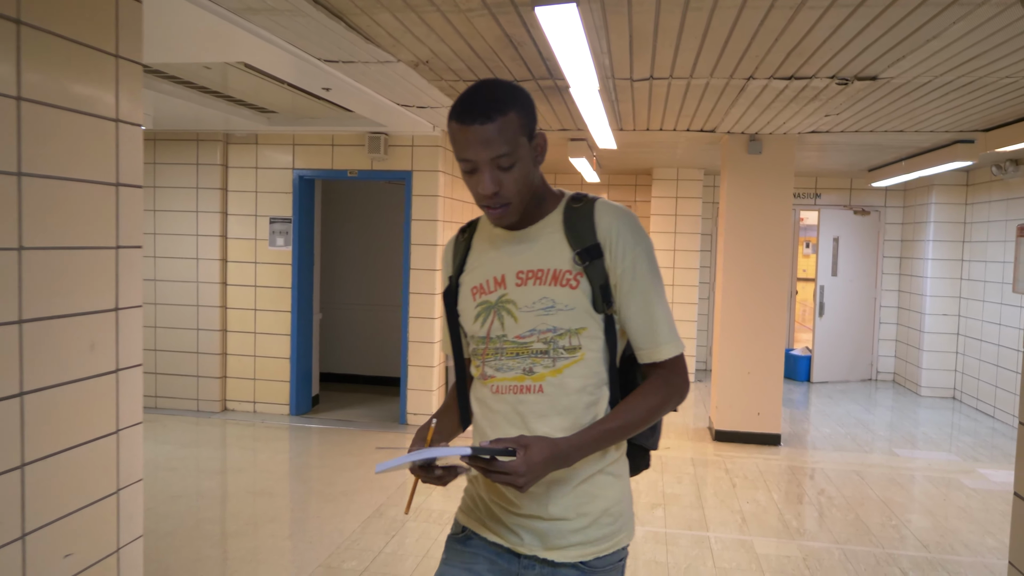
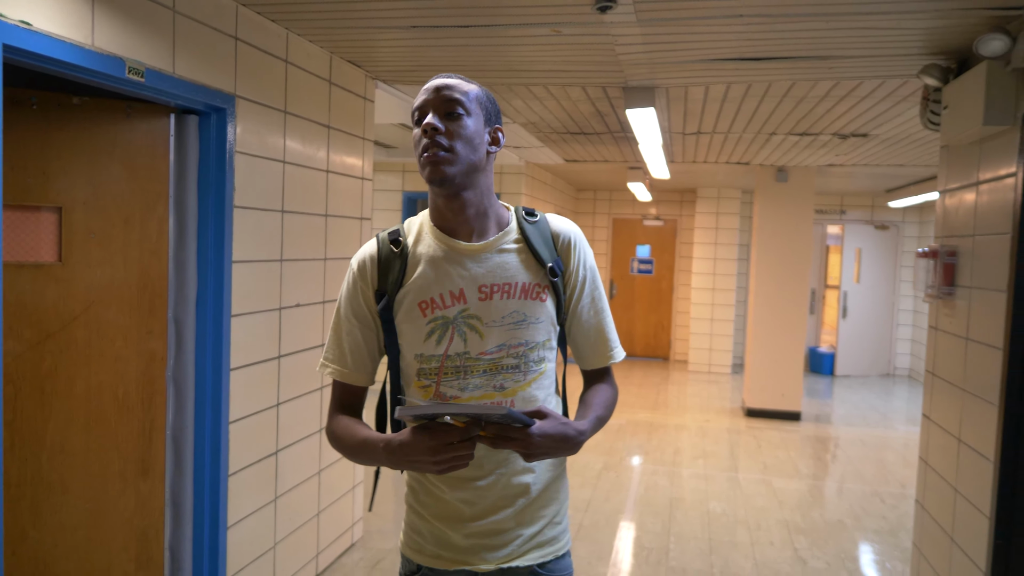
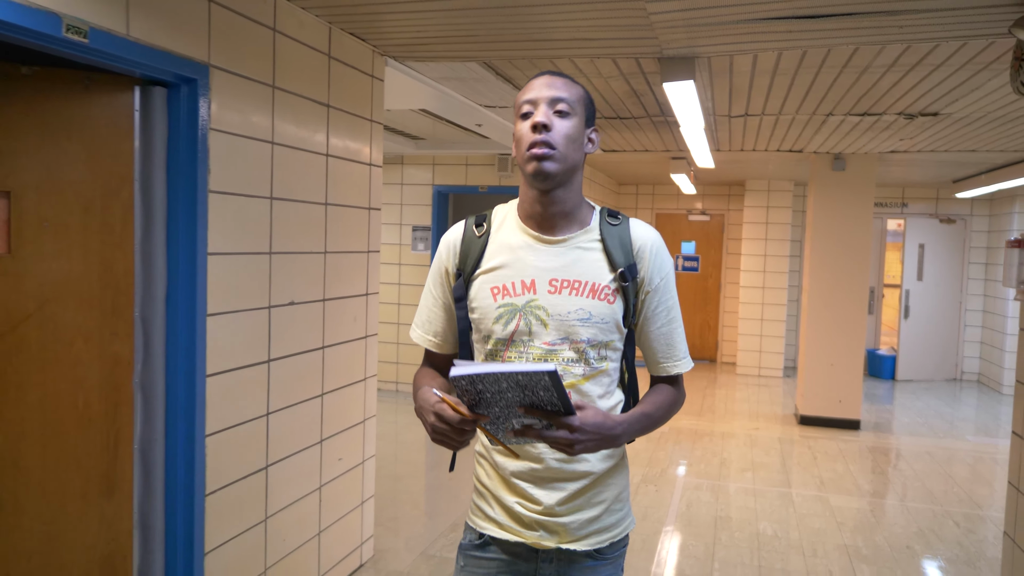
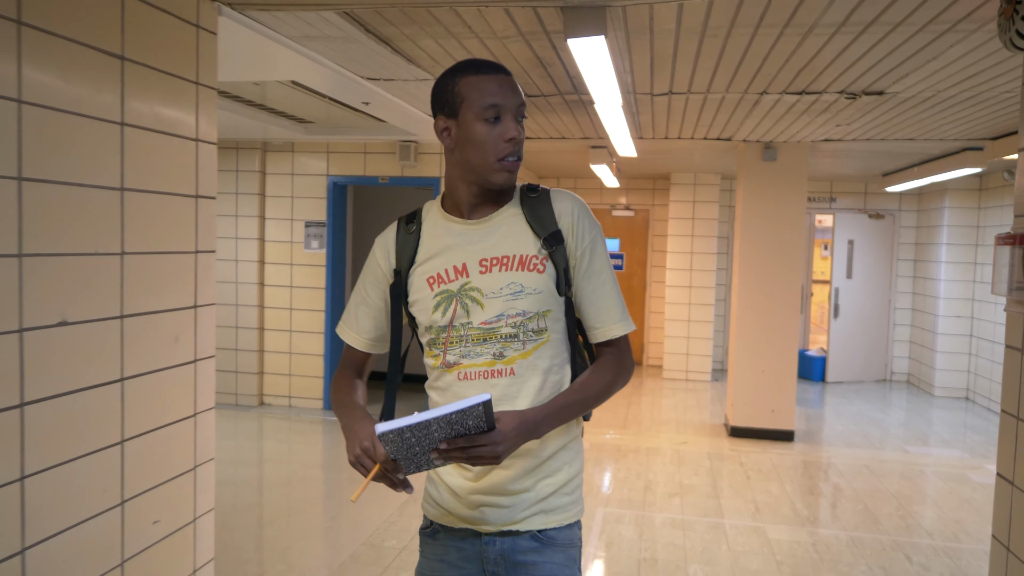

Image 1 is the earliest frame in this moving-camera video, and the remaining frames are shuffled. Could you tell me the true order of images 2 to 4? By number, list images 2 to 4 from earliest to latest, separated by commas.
4, 3, 2
